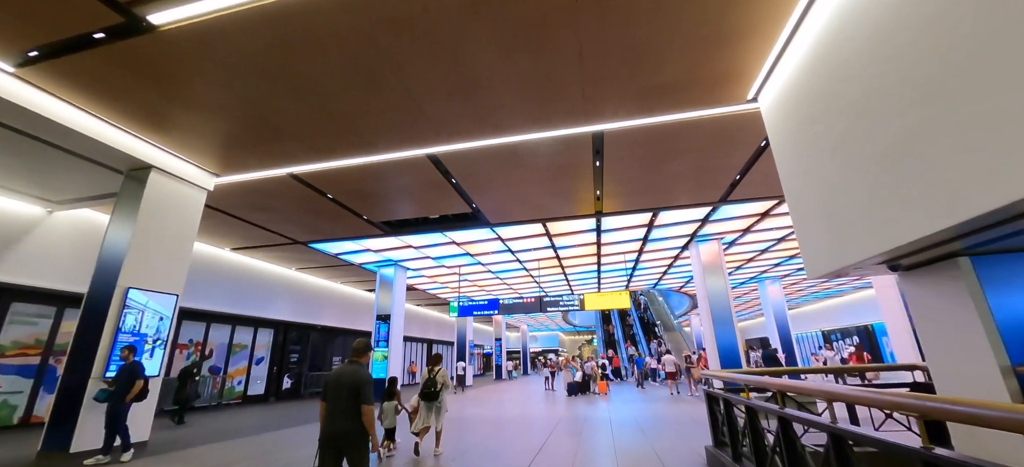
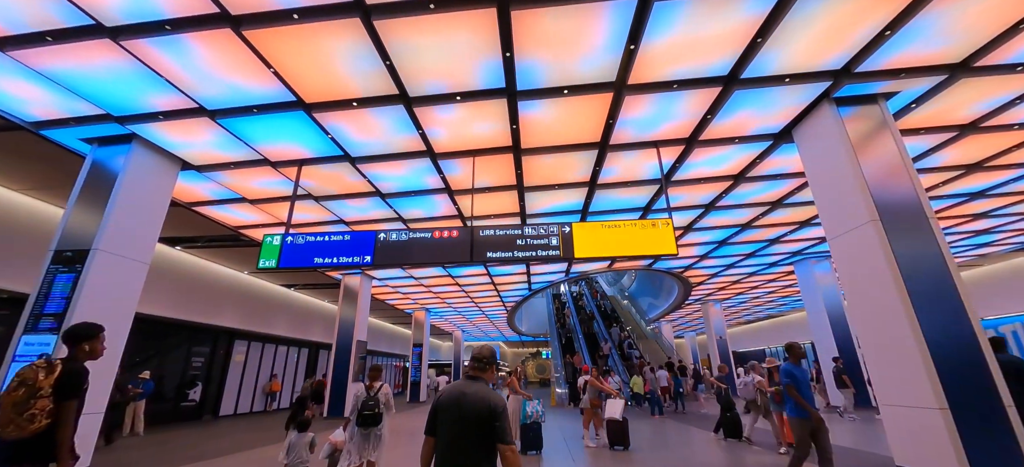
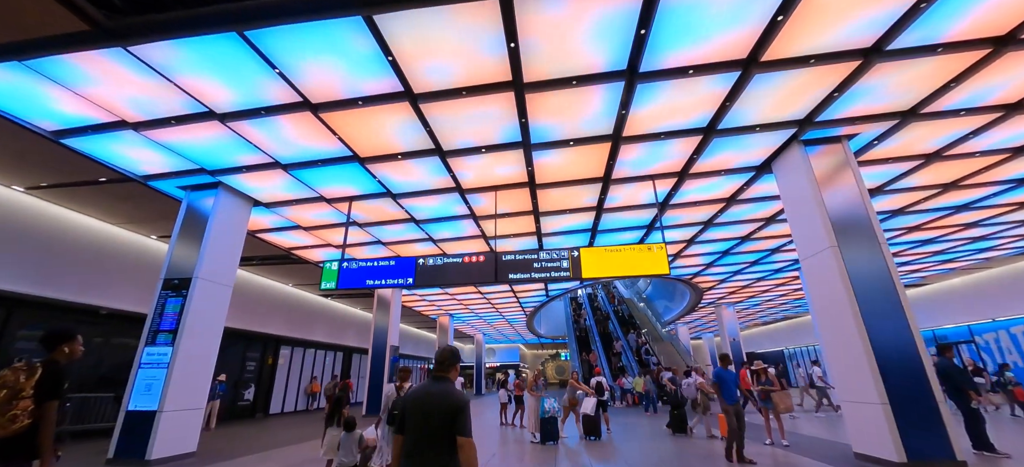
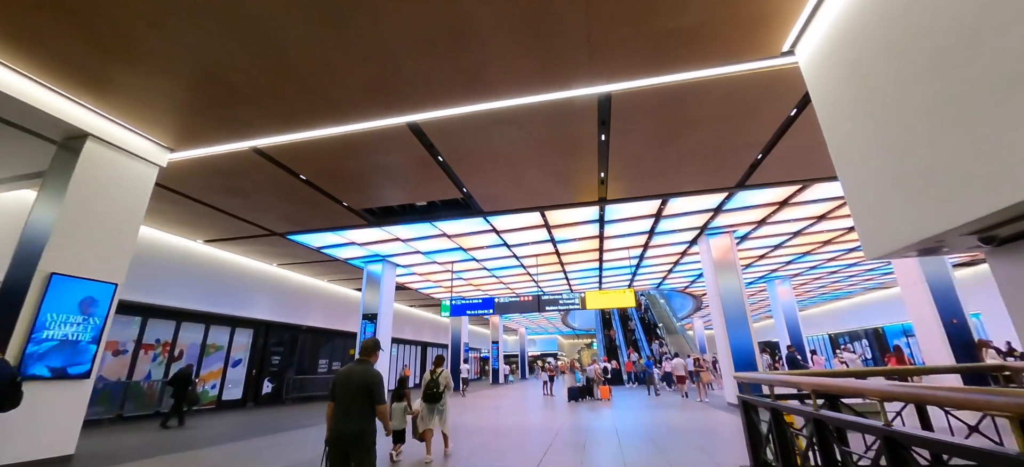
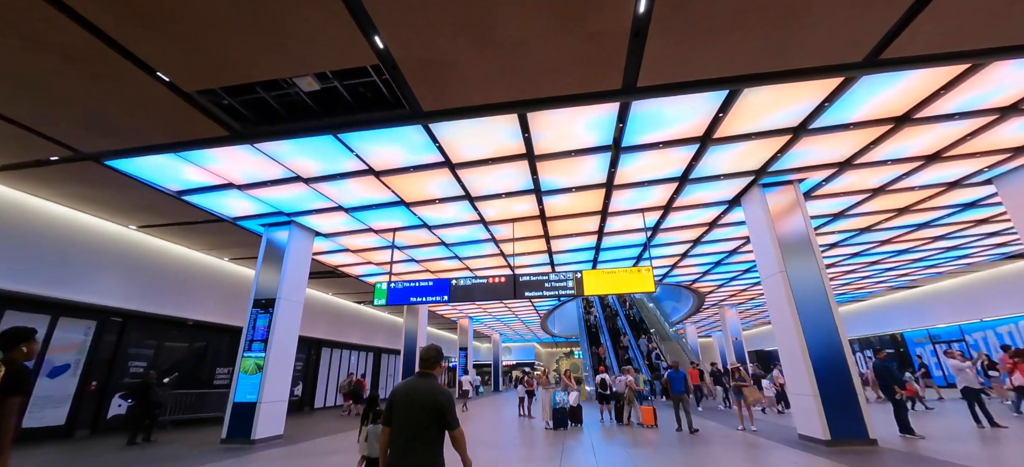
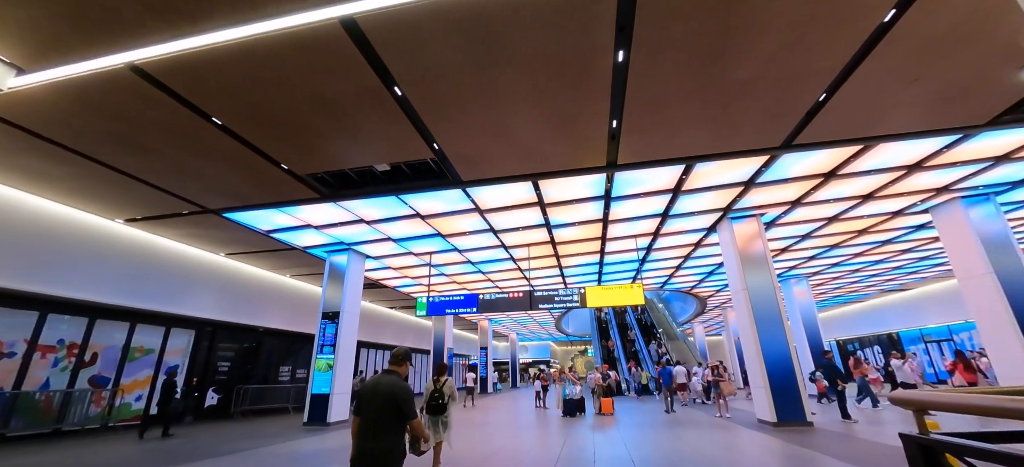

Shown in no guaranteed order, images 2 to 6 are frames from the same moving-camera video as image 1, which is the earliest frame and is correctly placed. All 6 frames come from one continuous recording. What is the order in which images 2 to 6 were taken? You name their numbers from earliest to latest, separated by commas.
4, 6, 5, 3, 2
